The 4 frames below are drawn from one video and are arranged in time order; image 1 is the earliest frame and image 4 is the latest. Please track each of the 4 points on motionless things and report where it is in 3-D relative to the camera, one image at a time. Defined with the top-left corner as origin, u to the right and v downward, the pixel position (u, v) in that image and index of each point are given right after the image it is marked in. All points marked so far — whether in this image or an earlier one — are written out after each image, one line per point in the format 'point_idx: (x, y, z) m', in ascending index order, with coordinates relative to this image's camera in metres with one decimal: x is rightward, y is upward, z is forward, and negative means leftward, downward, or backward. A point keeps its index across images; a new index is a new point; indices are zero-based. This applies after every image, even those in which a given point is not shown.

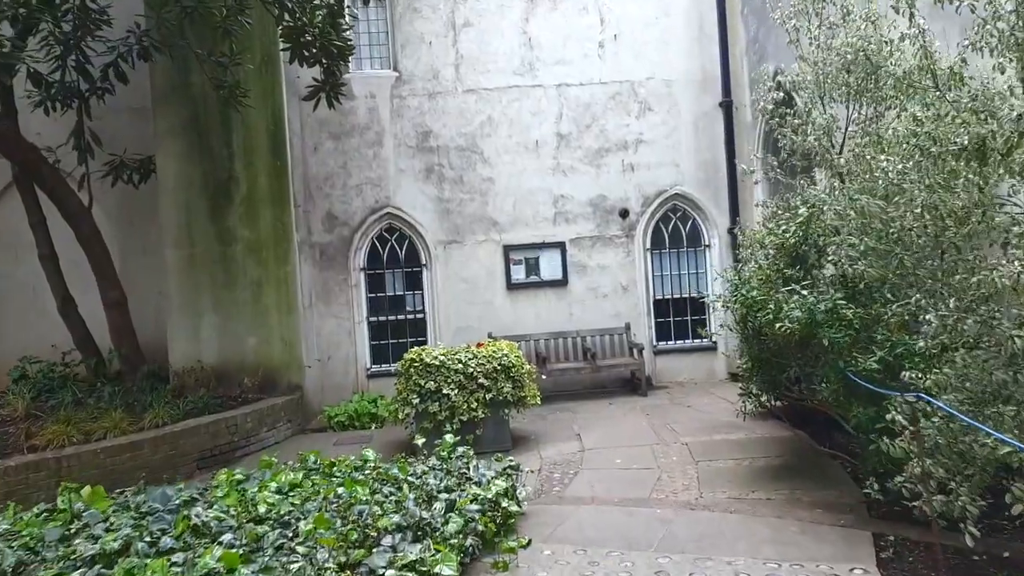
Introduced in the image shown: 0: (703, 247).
0: (+2.7, +0.6, +10.7) m
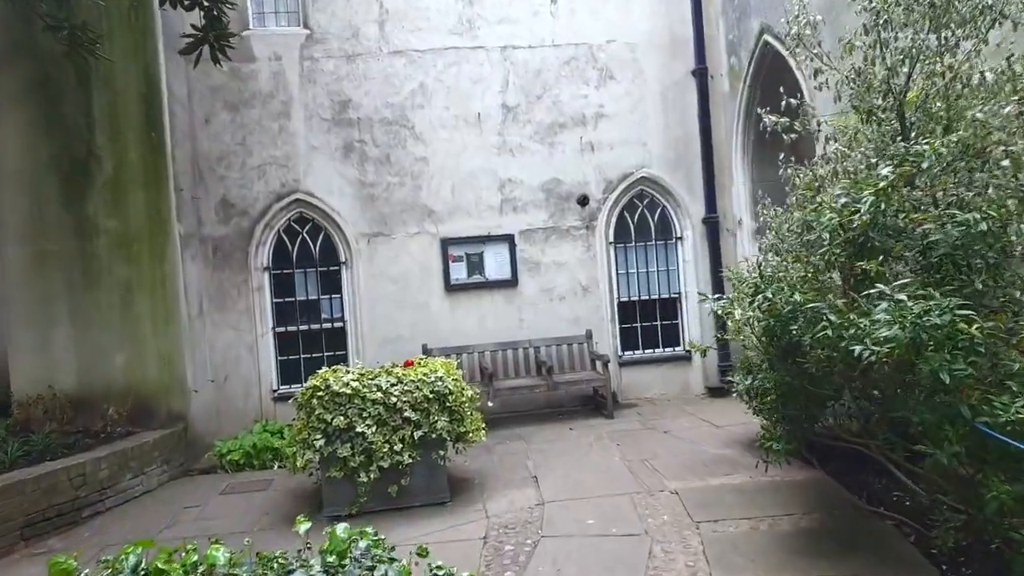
0: (+1.9, +0.6, +9.1) m
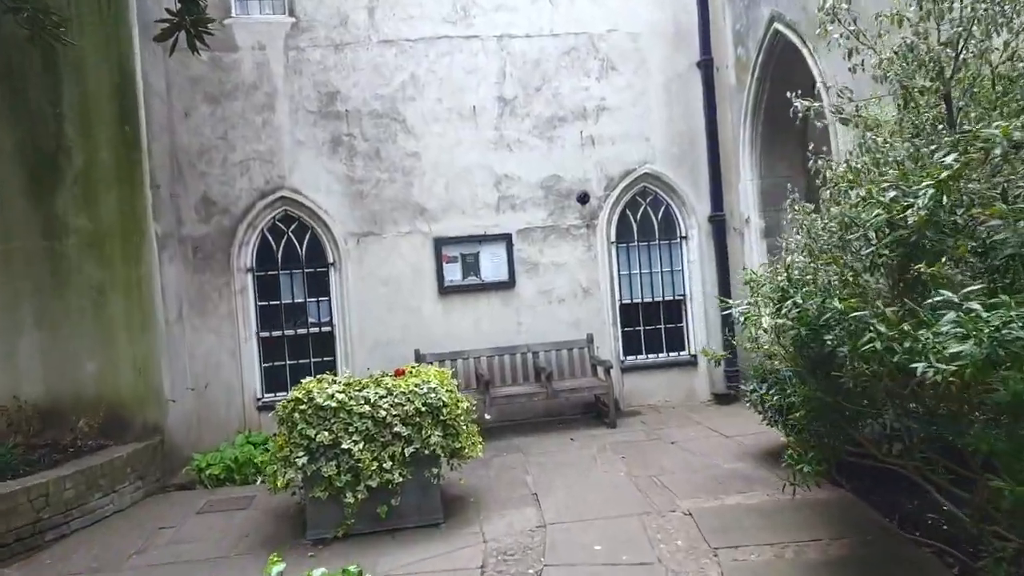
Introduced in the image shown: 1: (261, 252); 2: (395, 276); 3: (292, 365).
0: (+1.9, +0.6, +8.7) m
1: (-2.6, +0.4, +8.0) m
2: (-1.2, +0.1, +8.1) m
3: (-2.3, -0.8, +8.1) m
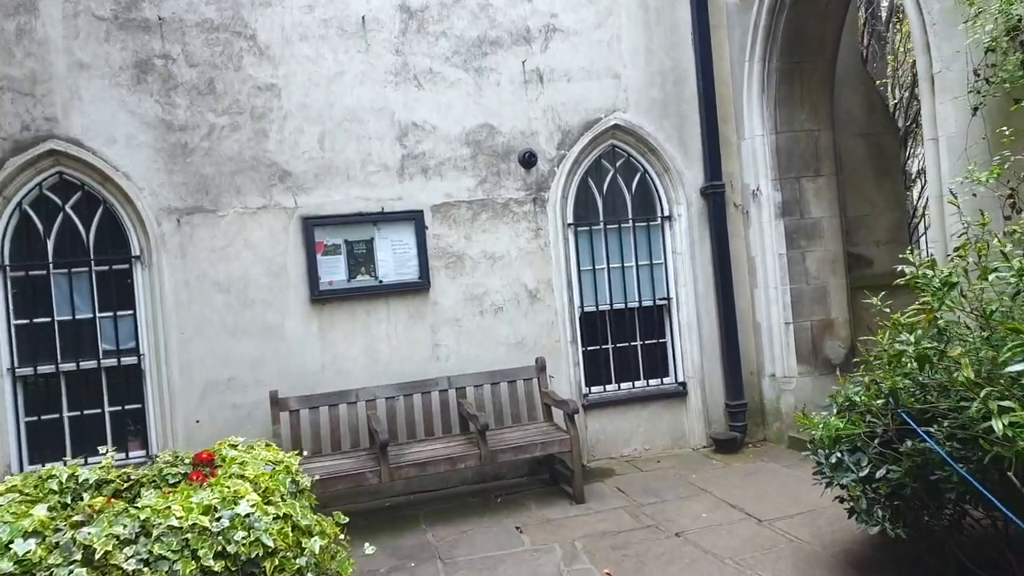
0: (+1.2, +0.6, +6.2) m
1: (-3.2, +0.3, +5.0) m
2: (-1.8, +0.1, +5.2) m
3: (-2.9, -0.9, +5.1) m
